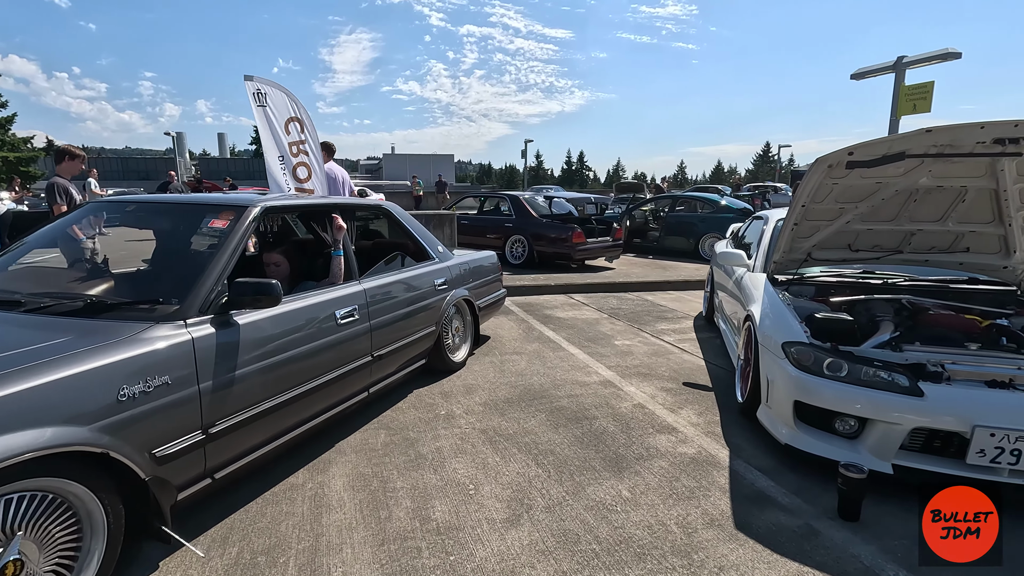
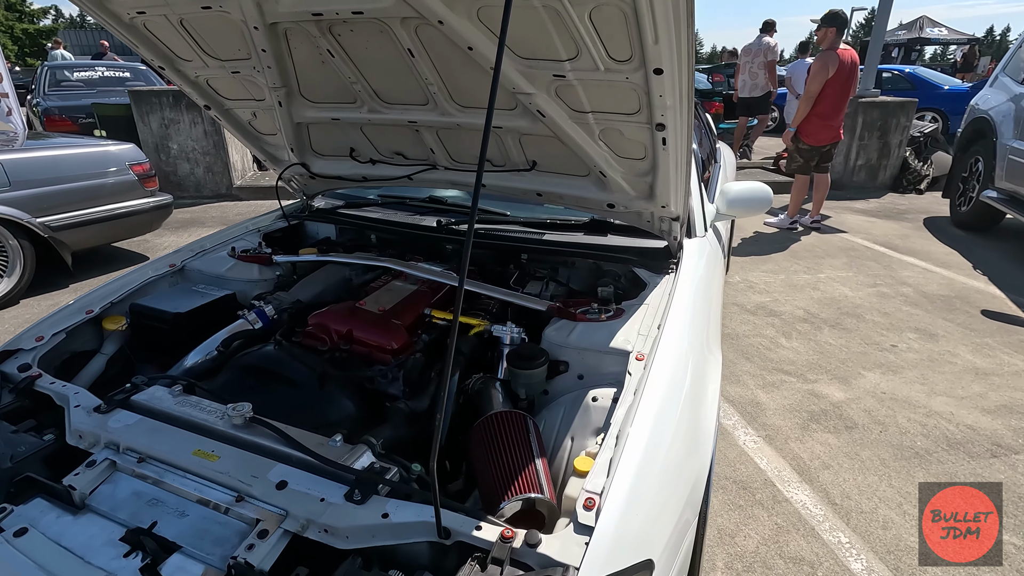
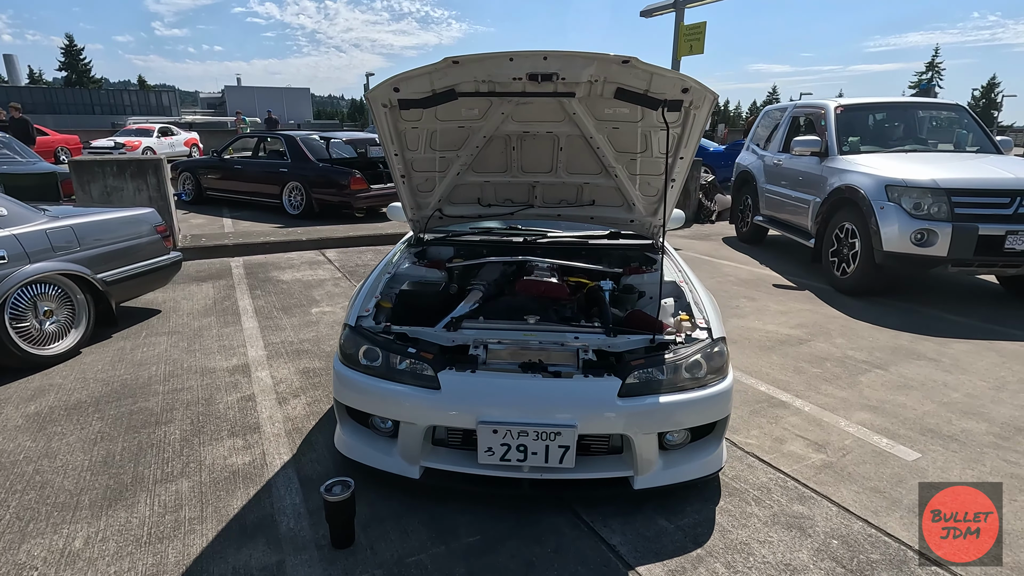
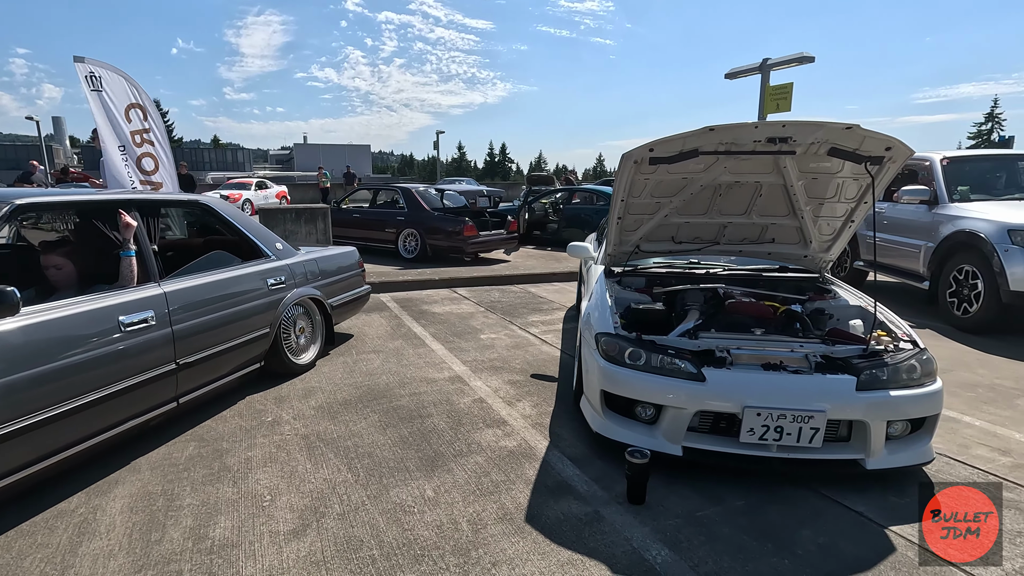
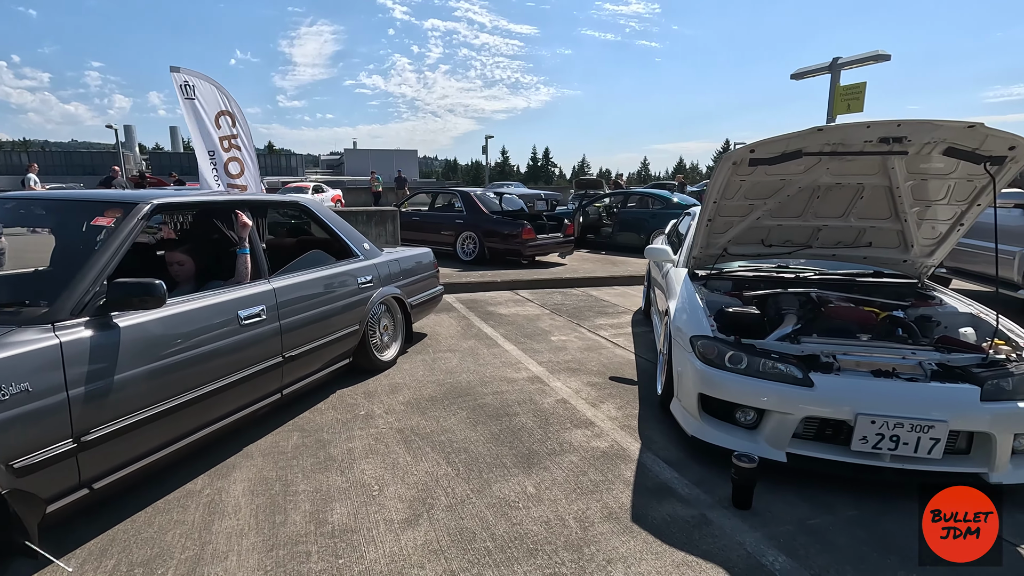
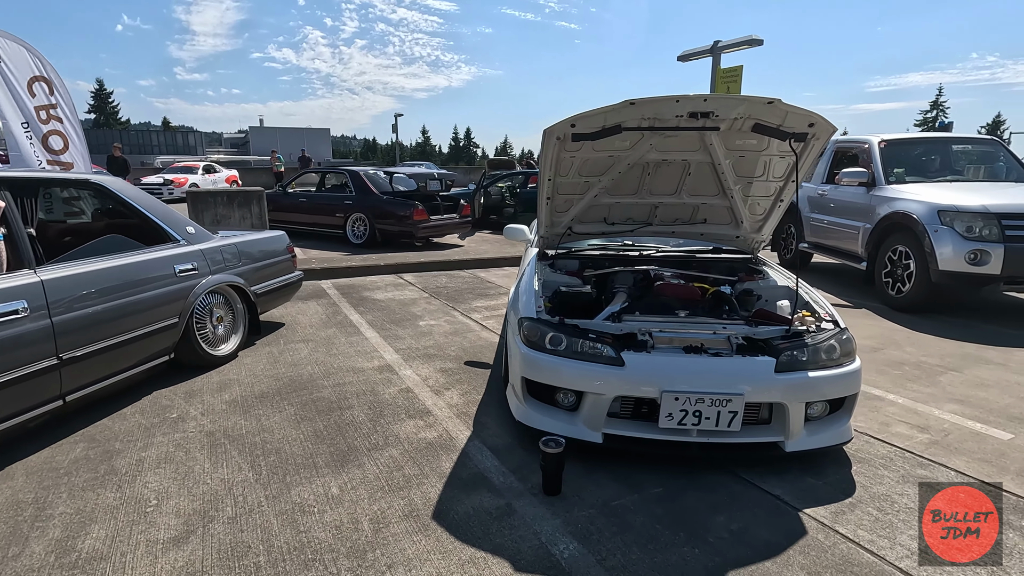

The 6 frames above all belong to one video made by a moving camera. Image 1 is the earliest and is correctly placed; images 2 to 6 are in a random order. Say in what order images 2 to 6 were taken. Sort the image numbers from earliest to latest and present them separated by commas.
5, 4, 6, 3, 2
